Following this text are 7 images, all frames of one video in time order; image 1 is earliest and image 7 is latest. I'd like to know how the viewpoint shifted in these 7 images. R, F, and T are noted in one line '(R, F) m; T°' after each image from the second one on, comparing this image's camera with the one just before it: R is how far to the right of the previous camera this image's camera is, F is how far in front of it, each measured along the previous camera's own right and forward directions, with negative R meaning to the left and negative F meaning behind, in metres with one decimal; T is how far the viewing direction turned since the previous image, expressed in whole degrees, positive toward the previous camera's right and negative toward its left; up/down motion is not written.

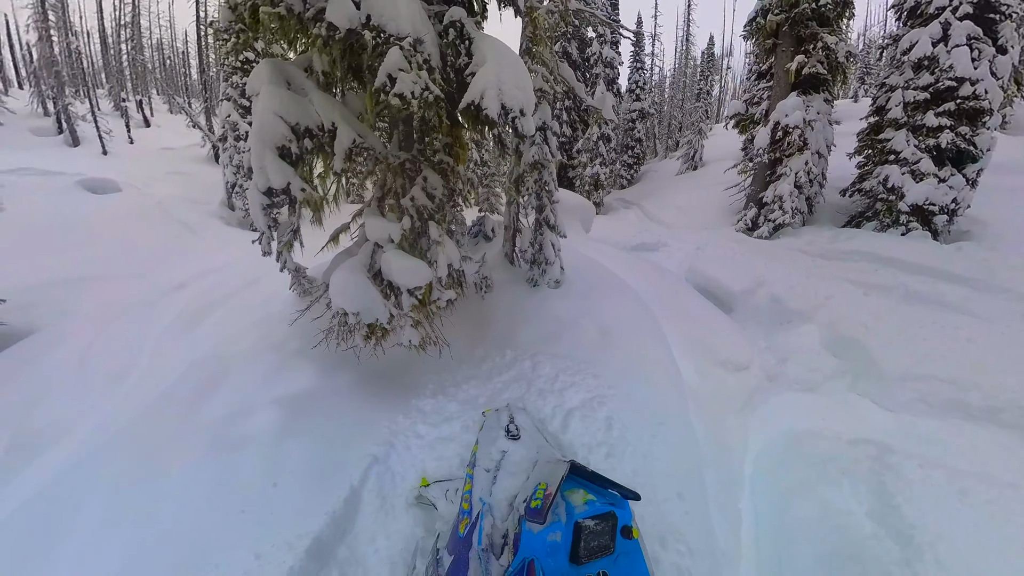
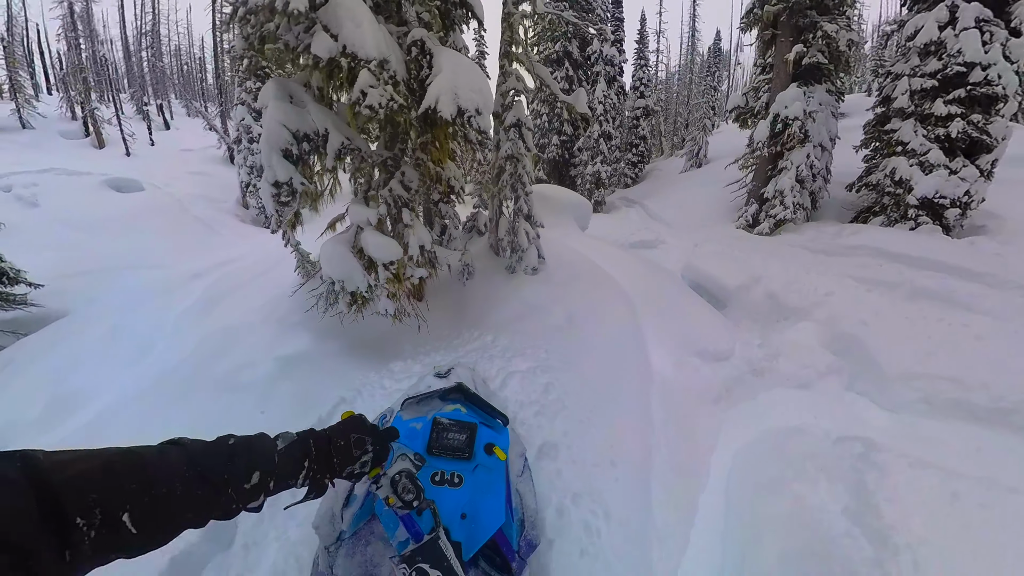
(+0.5, +0.2) m; -2°
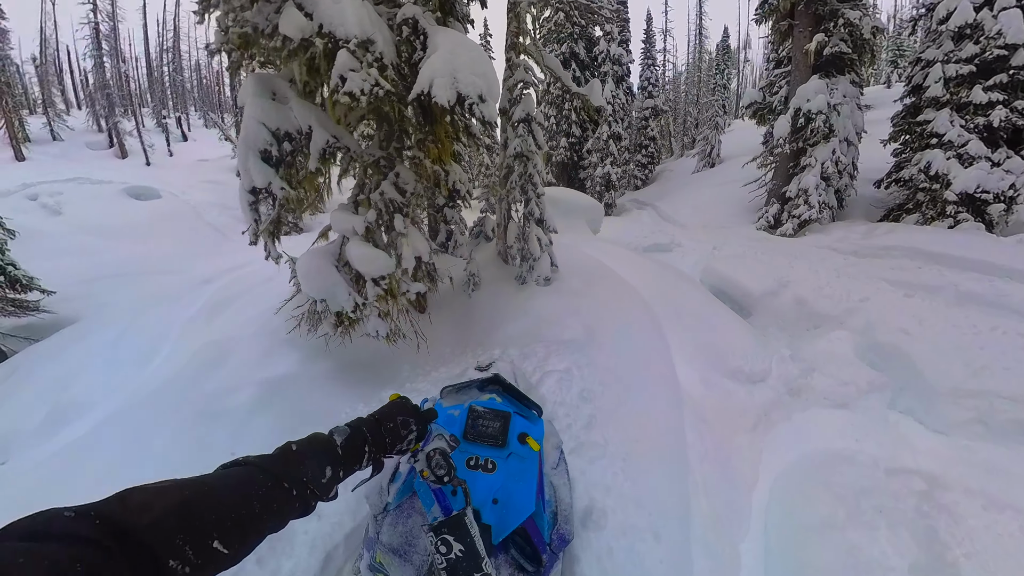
(0.0, +0.5) m; -1°
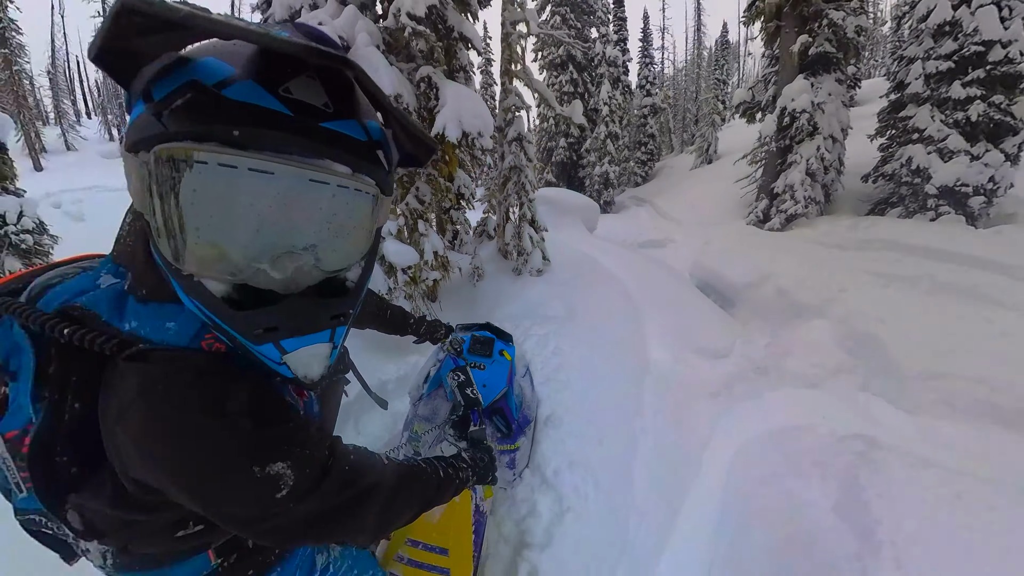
(+0.3, -0.4) m; -2°
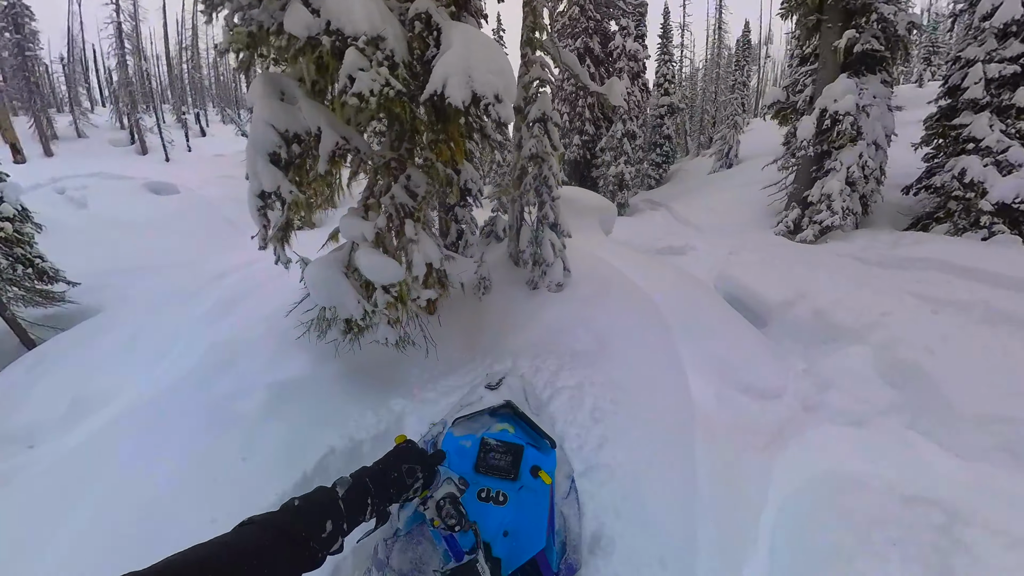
(-0.2, +0.7) m; 0°
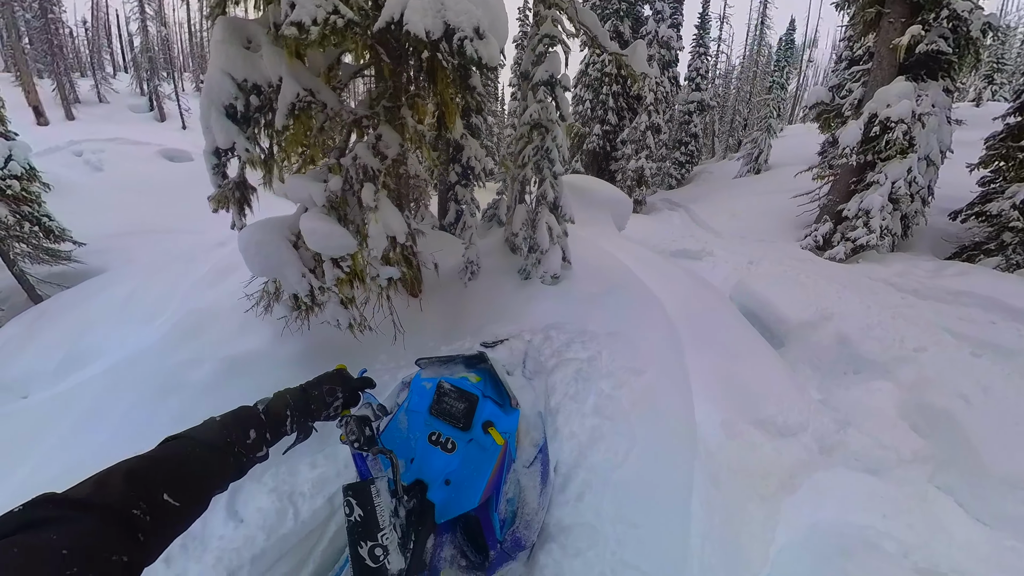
(+0.2, +0.7) m; -1°
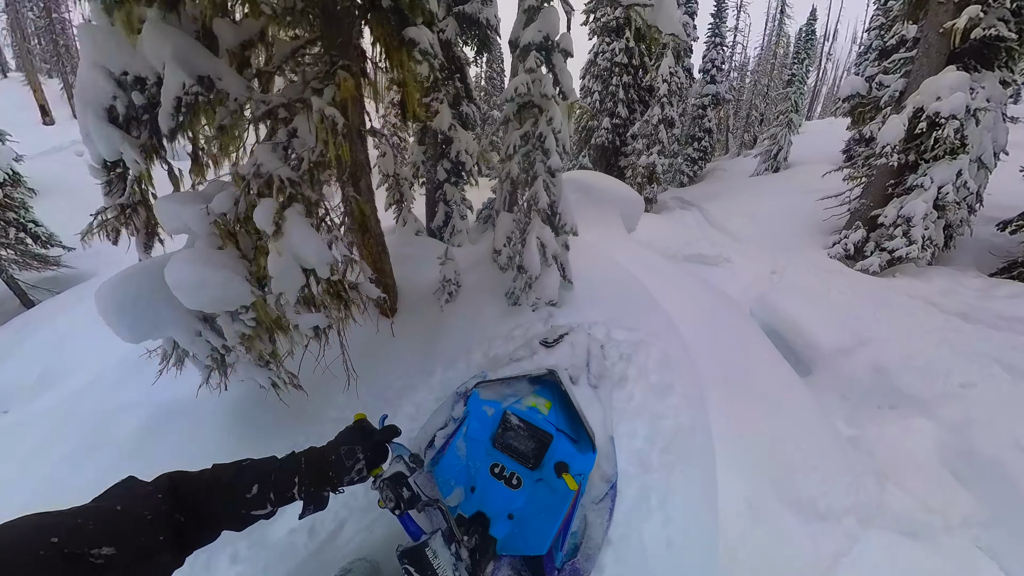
(+0.2, +0.7) m; -1°
